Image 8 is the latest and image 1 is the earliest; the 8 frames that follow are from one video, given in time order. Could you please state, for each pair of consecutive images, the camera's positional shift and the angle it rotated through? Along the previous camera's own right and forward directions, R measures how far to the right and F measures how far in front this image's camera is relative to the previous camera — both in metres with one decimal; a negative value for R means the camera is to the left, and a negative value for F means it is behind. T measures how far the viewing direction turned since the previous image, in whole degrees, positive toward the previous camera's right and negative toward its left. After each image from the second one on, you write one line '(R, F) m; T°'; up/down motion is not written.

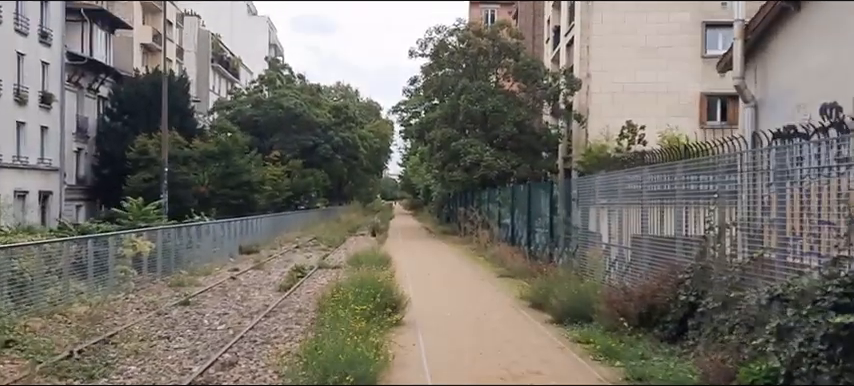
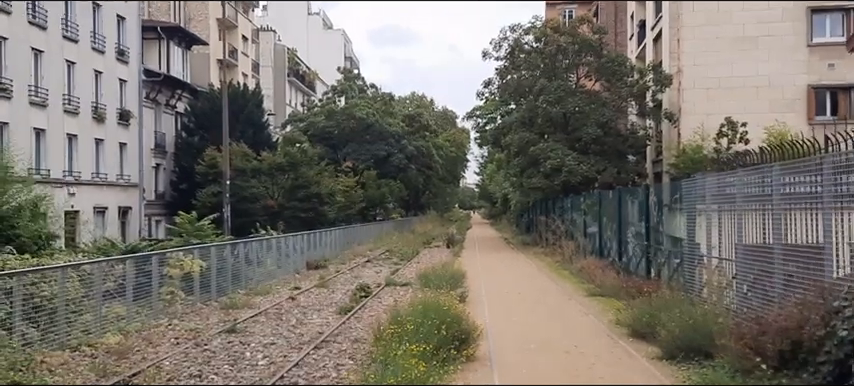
(+0.1, +2.1) m; -5°
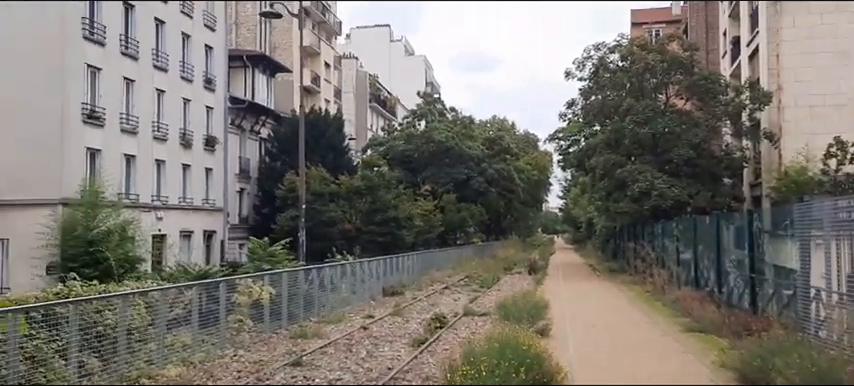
(0.0, +1.0) m; -5°
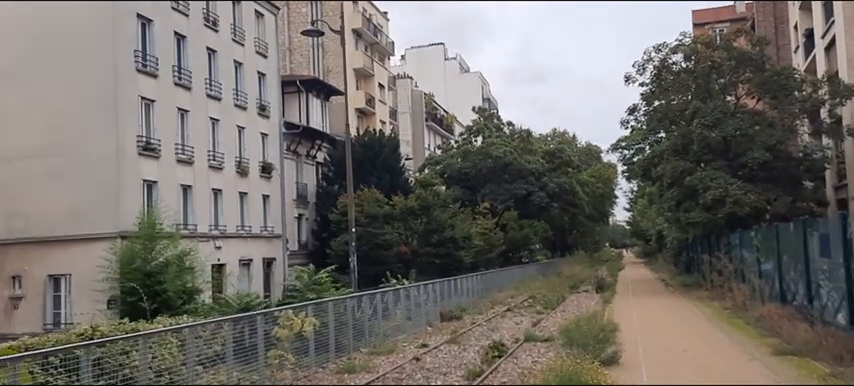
(+0.2, +1.3) m; -4°
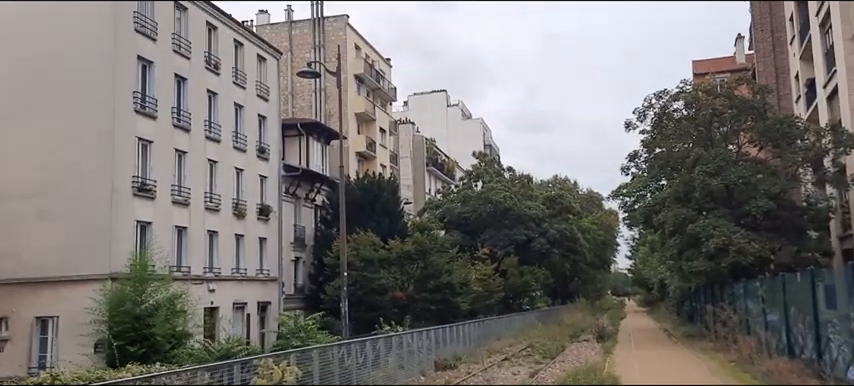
(+0.2, +0.5) m; 0°
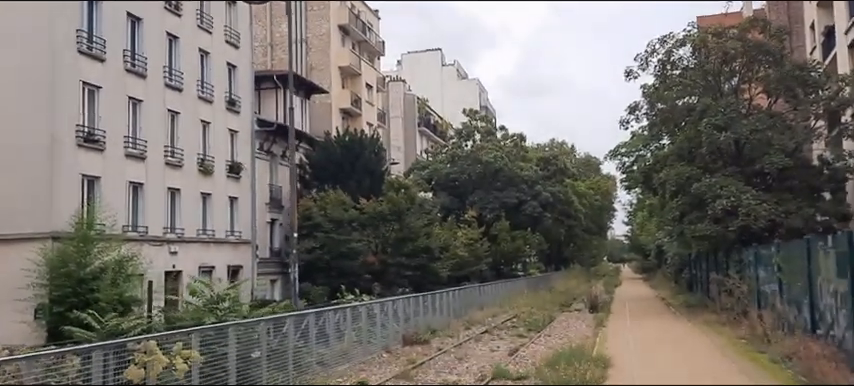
(+0.7, +2.8) m; 0°
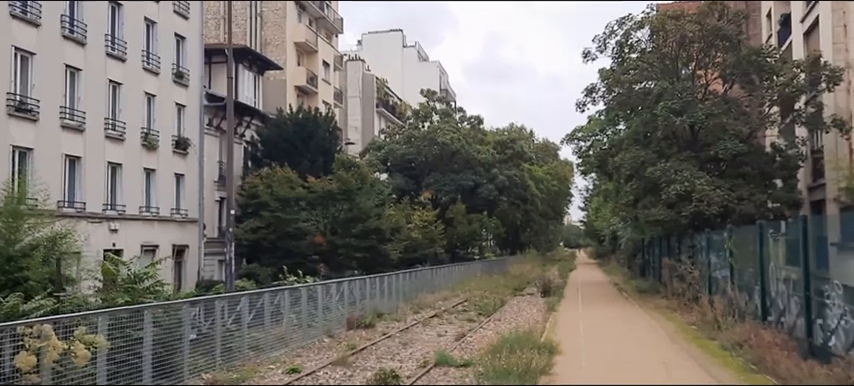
(+0.3, +0.8) m; +3°
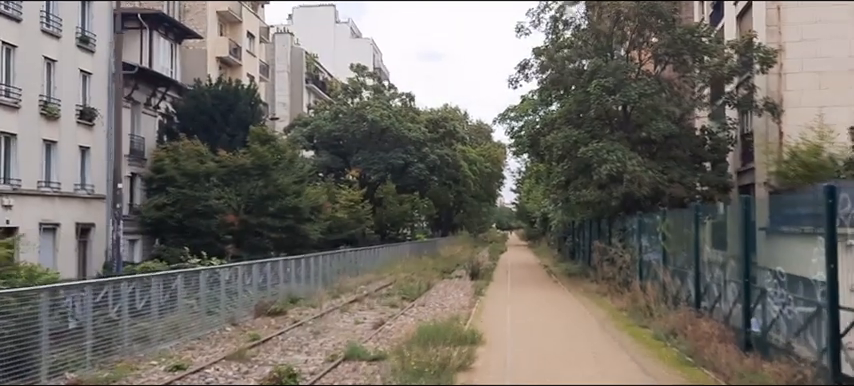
(+0.3, +1.5) m; +4°
